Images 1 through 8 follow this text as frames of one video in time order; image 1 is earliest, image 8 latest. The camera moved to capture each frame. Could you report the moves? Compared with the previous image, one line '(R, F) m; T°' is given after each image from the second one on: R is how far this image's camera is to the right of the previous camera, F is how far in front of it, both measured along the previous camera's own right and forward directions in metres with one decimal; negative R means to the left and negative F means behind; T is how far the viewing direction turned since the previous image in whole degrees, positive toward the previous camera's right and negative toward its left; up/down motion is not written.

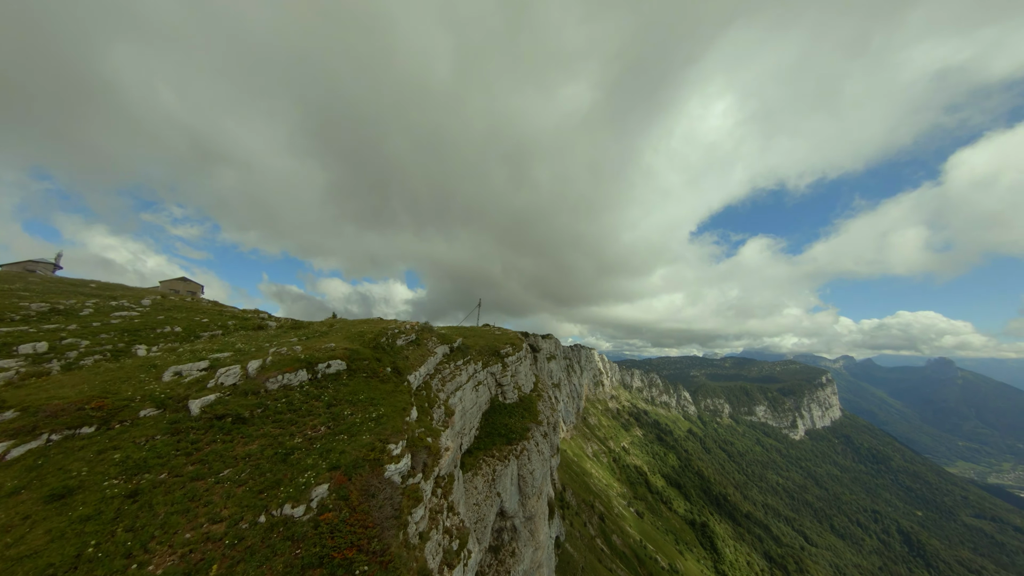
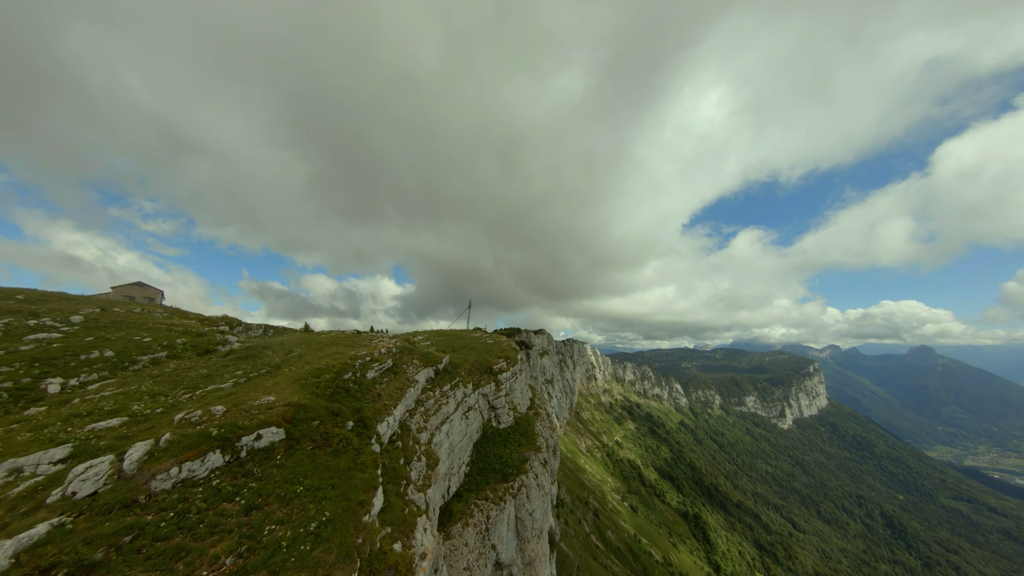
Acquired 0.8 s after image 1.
(-0.4, +6.0) m; +2°
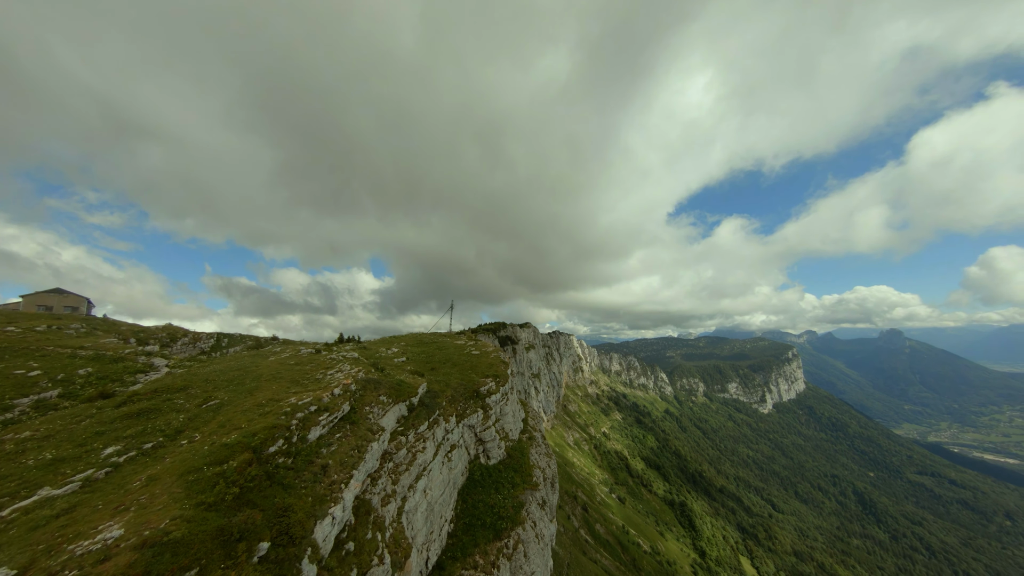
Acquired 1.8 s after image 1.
(-0.6, +7.2) m; +3°
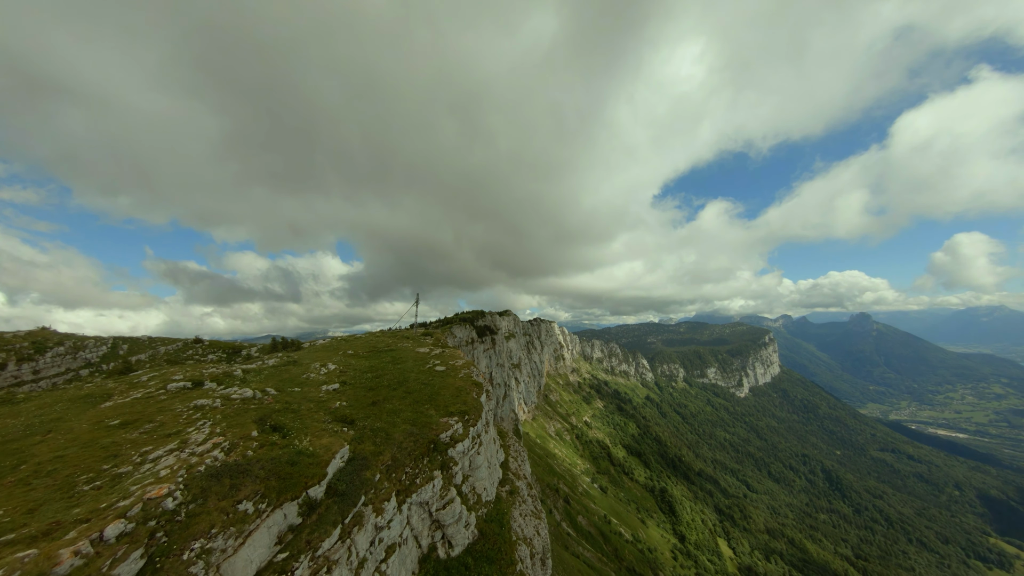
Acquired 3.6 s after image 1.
(+0.5, +12.4) m; +3°
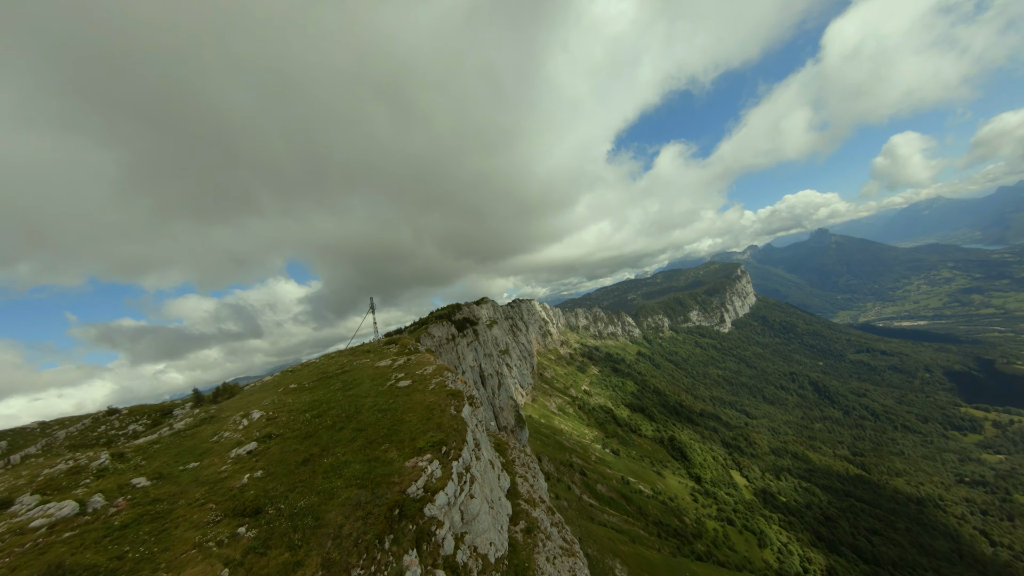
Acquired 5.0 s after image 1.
(+0.8, +8.7) m; +4°
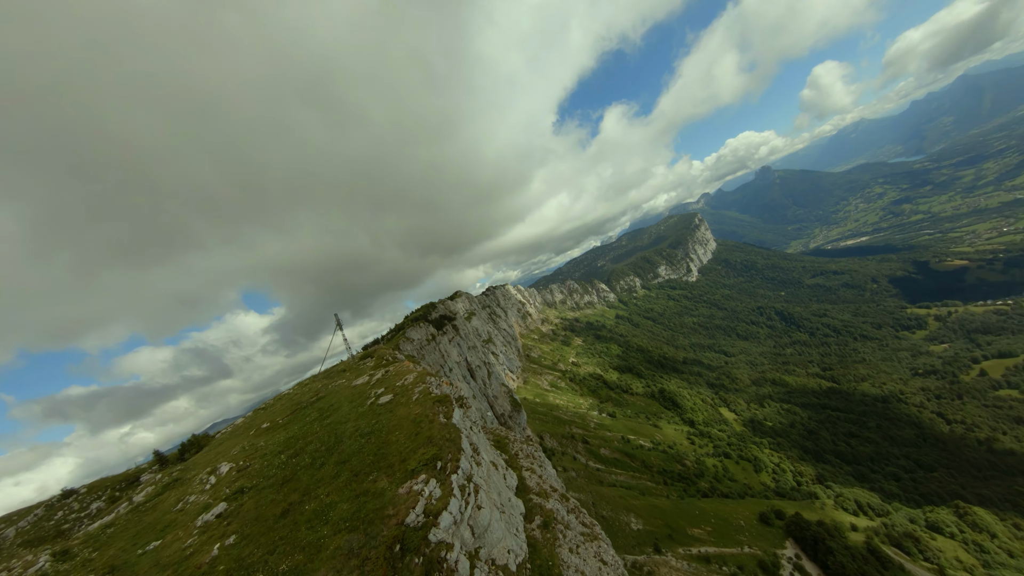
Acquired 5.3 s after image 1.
(+0.2, +1.7) m; +4°
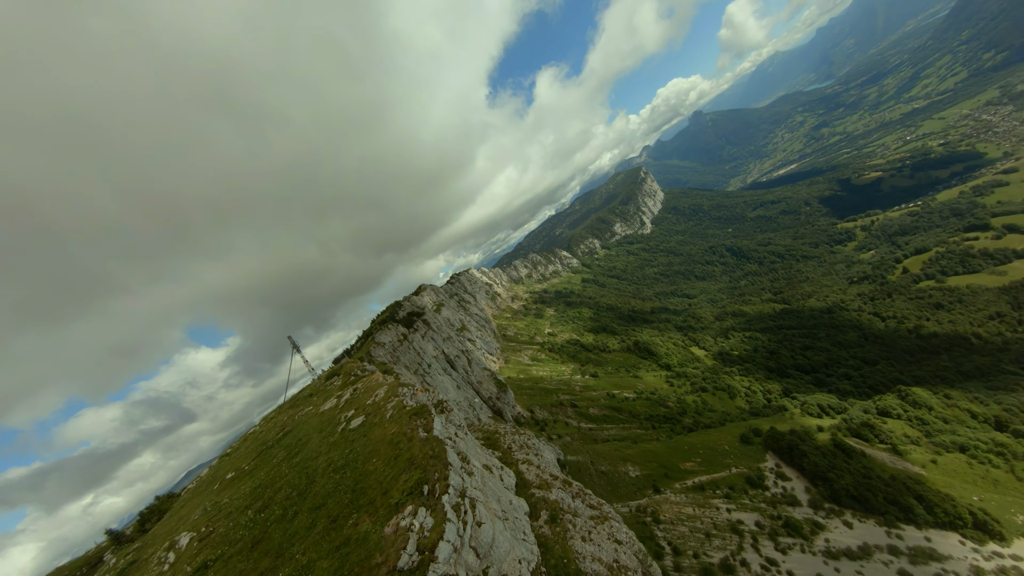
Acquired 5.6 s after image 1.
(+0.4, +1.8) m; +5°
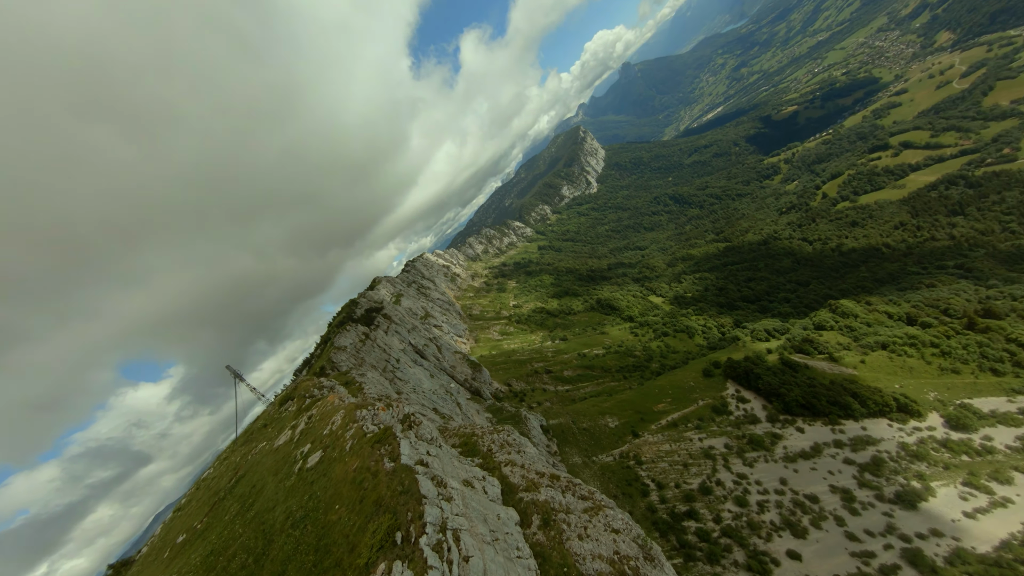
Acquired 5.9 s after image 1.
(+0.5, +2.1) m; +6°
